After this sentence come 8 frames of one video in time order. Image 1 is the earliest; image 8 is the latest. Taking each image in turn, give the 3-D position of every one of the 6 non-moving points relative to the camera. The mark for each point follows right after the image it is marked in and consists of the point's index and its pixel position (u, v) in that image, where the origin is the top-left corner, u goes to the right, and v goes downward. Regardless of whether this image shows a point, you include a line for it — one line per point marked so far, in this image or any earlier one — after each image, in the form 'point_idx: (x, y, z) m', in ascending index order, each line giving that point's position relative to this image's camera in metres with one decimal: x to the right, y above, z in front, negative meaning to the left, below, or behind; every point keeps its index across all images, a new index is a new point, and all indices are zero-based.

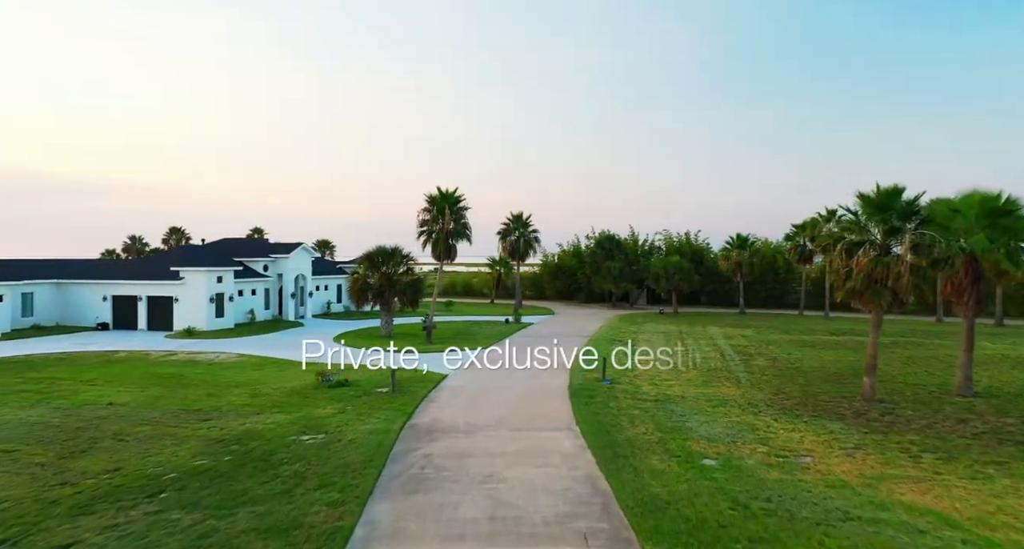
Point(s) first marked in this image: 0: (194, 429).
0: (-6.3, -3.1, +11.2) m
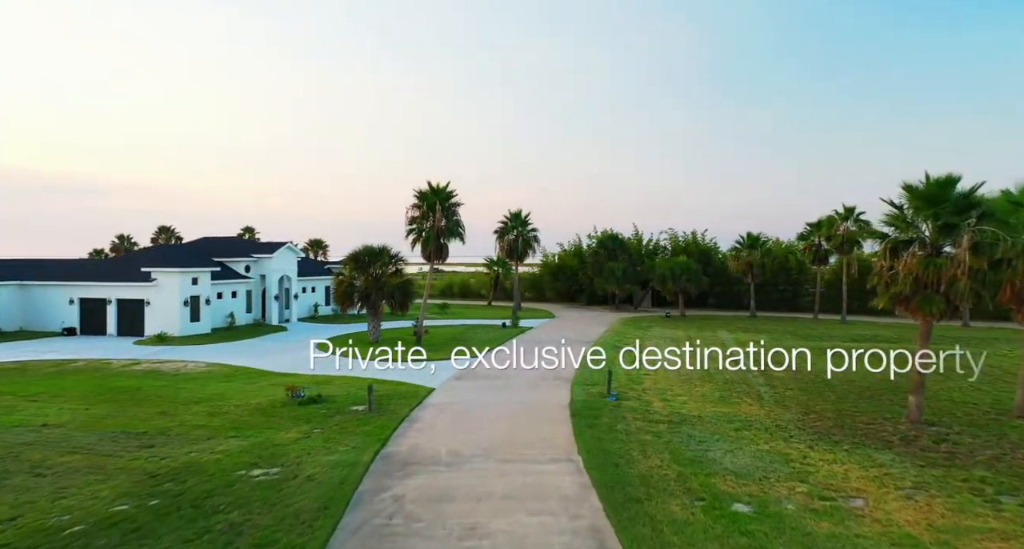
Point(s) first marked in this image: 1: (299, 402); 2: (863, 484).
0: (-6.4, -3.1, +9.5) m
1: (-4.9, -2.9, +13.1) m
2: (+5.3, -3.1, +8.5) m
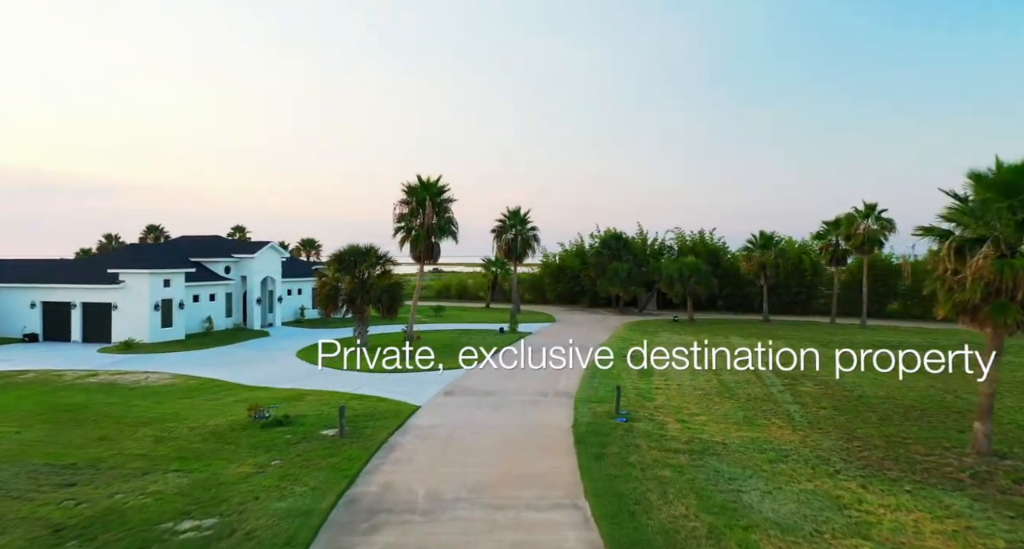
0: (-6.5, -3.2, +7.8) m
1: (-5.0, -3.0, +11.4) m
2: (+5.1, -3.2, +6.8) m
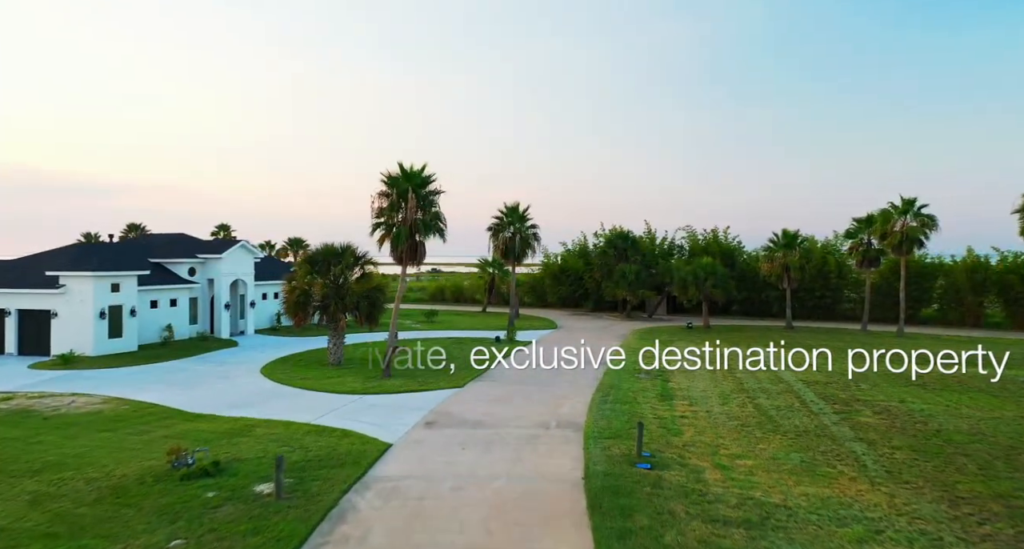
0: (-6.6, -3.3, +5.2) m
1: (-5.1, -3.1, +8.8) m
2: (+5.0, -3.3, +4.2) m
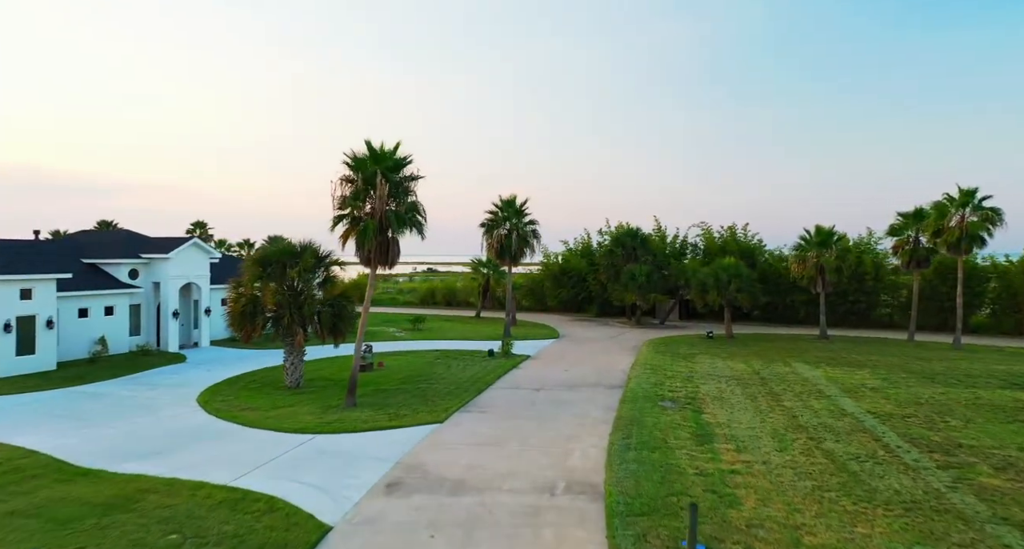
0: (-6.7, -3.4, +2.0) m
1: (-5.2, -3.2, +5.6) m
2: (+4.9, -3.4, +1.0) m
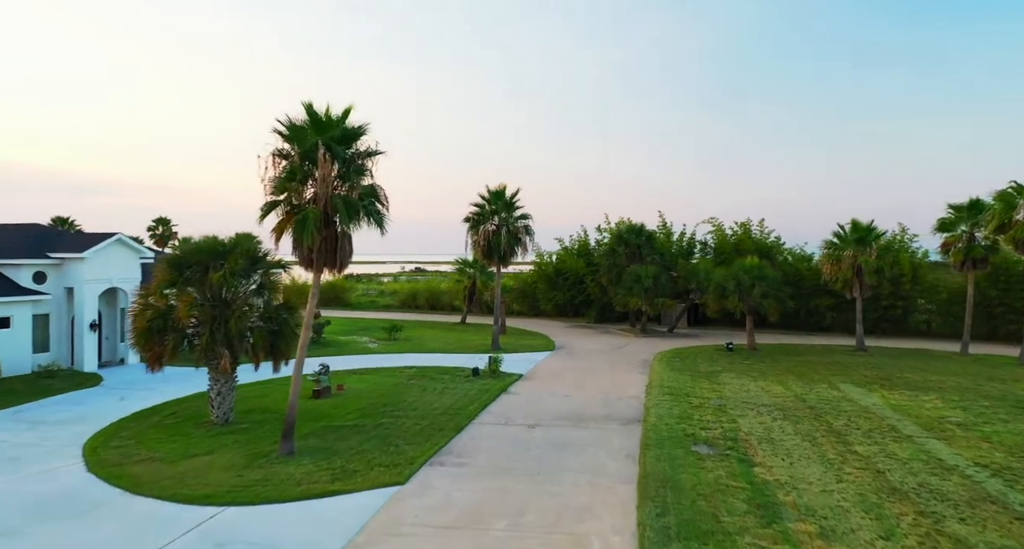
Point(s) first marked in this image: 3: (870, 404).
0: (-6.8, -3.5, -1.3) m
1: (-5.3, -3.3, +2.2) m
2: (+4.9, -3.5, -2.1) m
3: (+8.2, -3.0, +13.1) m
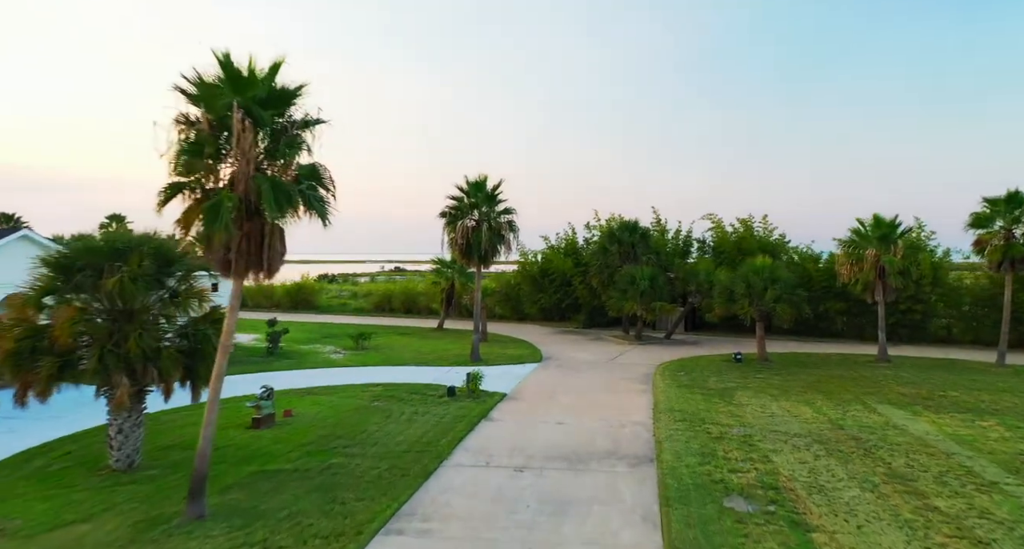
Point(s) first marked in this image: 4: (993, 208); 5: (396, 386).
0: (-6.7, -3.6, -4.0) m
1: (-5.3, -3.4, -0.3) m
2: (+5.0, -3.6, -4.4) m
3: (+7.9, -3.0, +10.9) m
4: (+13.8, +1.9, +16.4) m
5: (-3.1, -3.0, +15.5) m
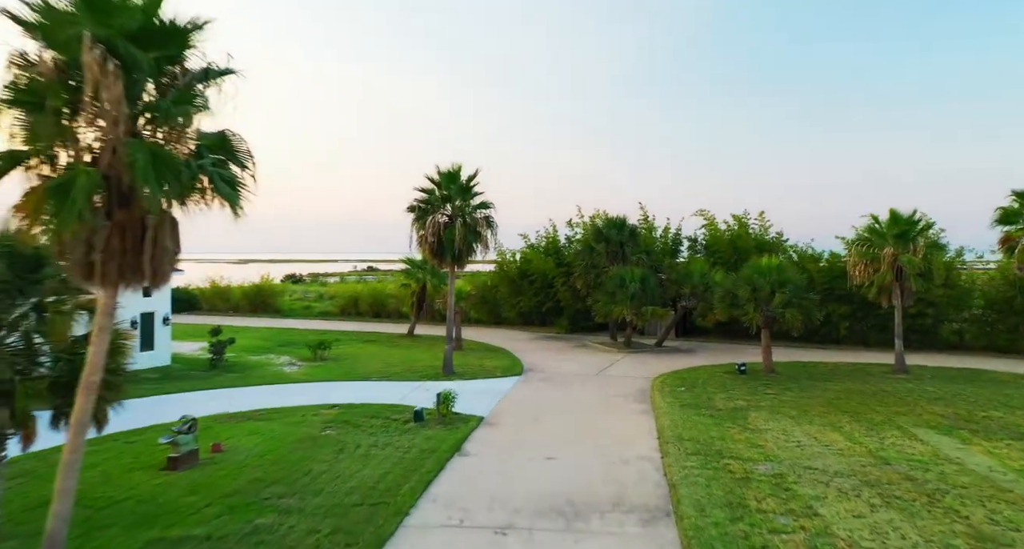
0: (-6.4, -3.7, -6.4) m
1: (-5.2, -3.5, -2.7) m
2: (+5.4, -3.7, -6.3) m
3: (+7.6, -3.1, +9.1) m
4: (+13.3, +1.8, +14.8) m
5: (-3.7, -3.1, +13.2) m
